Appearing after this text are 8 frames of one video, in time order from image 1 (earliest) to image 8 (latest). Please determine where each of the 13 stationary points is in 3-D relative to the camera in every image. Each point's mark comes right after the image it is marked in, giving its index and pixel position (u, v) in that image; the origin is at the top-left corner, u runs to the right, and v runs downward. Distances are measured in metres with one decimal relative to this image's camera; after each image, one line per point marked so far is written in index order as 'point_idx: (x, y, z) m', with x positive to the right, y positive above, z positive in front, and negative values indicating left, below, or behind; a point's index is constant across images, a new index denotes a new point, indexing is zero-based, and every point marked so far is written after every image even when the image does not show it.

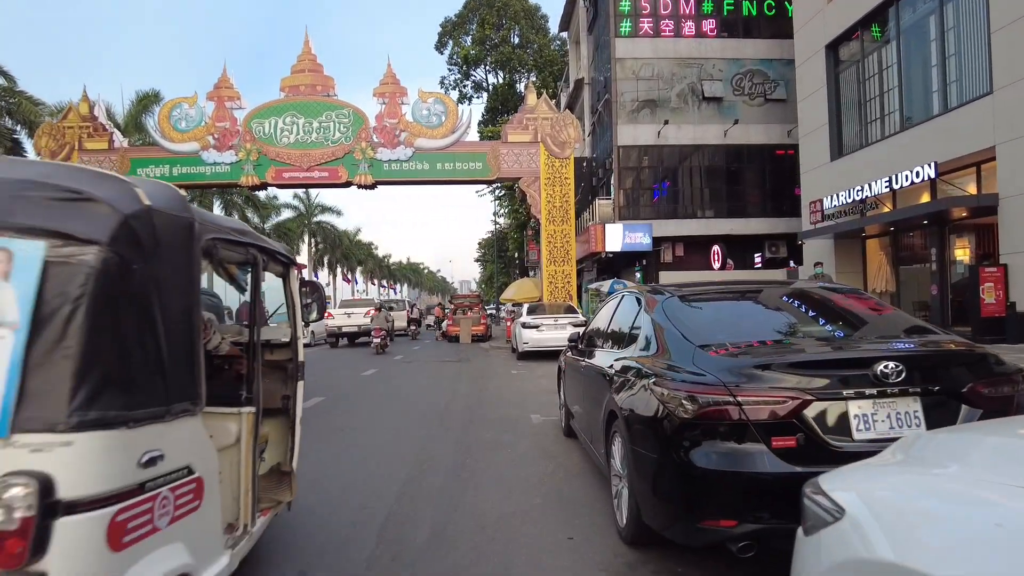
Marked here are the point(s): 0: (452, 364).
0: (-1.6, -2.0, +17.5) m
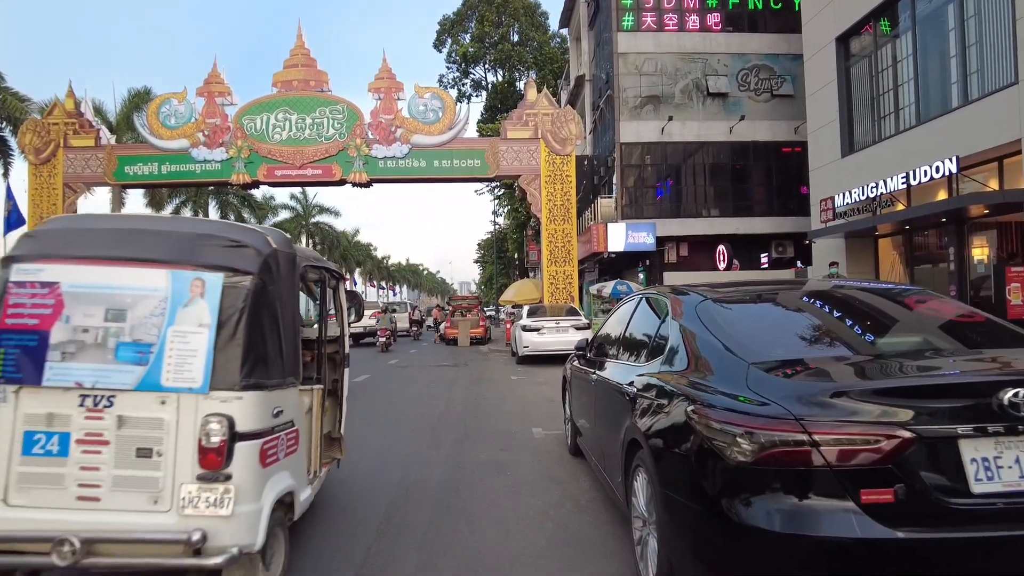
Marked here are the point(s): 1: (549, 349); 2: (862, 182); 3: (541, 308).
0: (-1.6, -2.1, +16.7) m
1: (+0.9, -1.5, +15.7) m
2: (+10.3, +3.1, +19.3) m
3: (+0.7, -0.5, +17.2) m
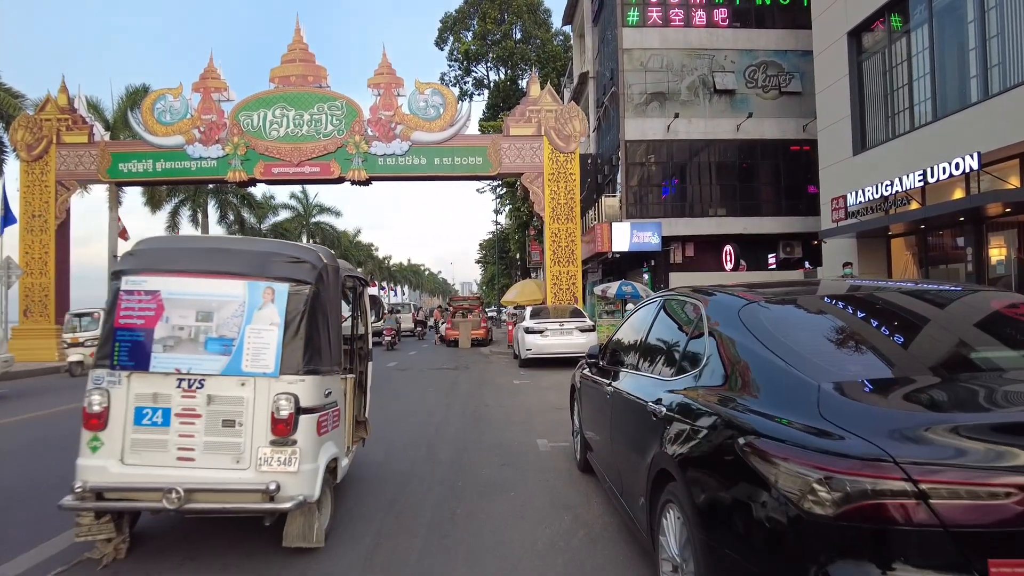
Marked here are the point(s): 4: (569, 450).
0: (-1.5, -2.1, +16.2) m
1: (+1.0, -1.5, +15.2) m
2: (+10.4, +3.1, +18.7) m
3: (+0.8, -0.5, +16.6) m
4: (+0.6, -1.7, +6.9) m
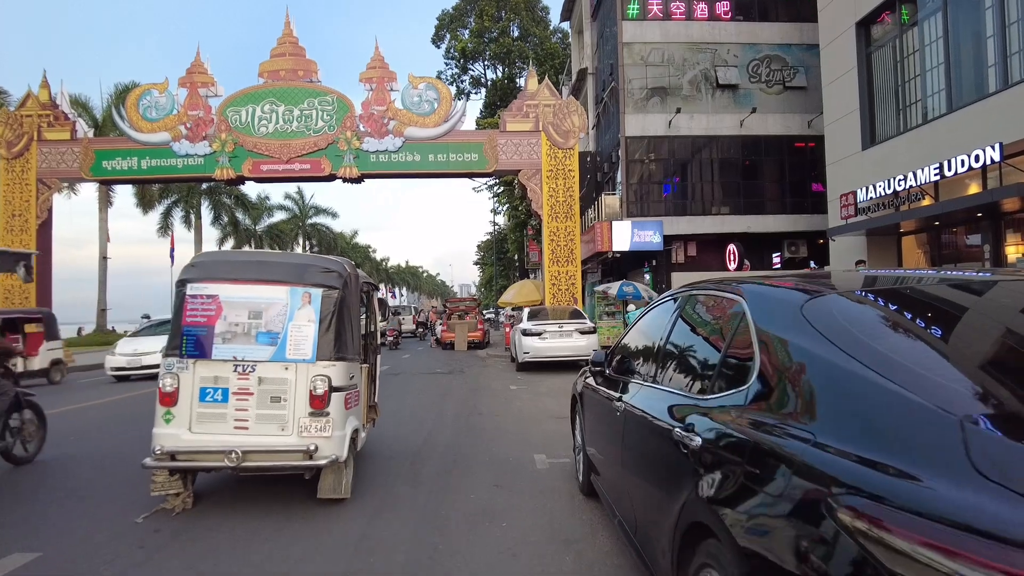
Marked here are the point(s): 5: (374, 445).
0: (-1.6, -2.1, +15.5) m
1: (+0.9, -1.5, +14.5) m
2: (+10.3, +3.1, +18.0) m
3: (+0.7, -0.6, +15.9) m
4: (+0.6, -1.7, +6.2) m
5: (-1.7, -1.9, +7.8) m
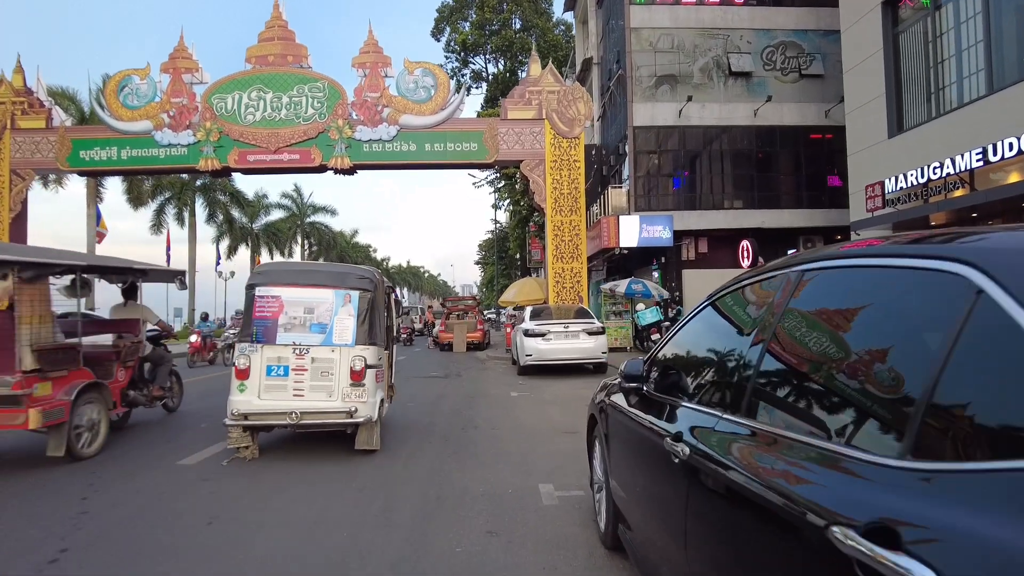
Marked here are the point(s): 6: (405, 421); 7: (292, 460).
0: (-1.6, -2.0, +14.3) m
1: (+0.9, -1.4, +13.2) m
2: (+10.4, +3.2, +16.8) m
3: (+0.8, -0.5, +14.7) m
4: (+0.6, -1.6, +5.0) m
5: (-1.7, -1.8, +6.6) m
6: (-1.5, -1.8, +9.3) m
7: (-2.4, -1.9, +7.2) m
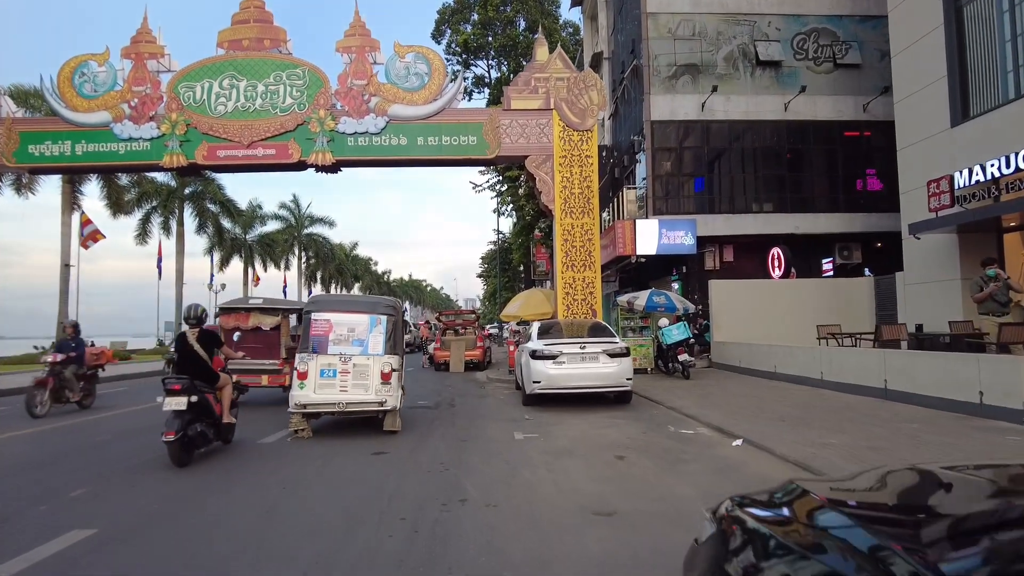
0: (-1.5, -2.2, +11.8) m
1: (+1.0, -1.6, +10.8) m
2: (+10.4, +2.9, +14.3) m
3: (+0.8, -0.7, +12.2) m
4: (+0.6, -1.6, +2.5) m
5: (-1.6, -1.8, +4.1) m
6: (-1.5, -1.9, +6.8) m
7: (-2.4, -1.9, +4.8) m
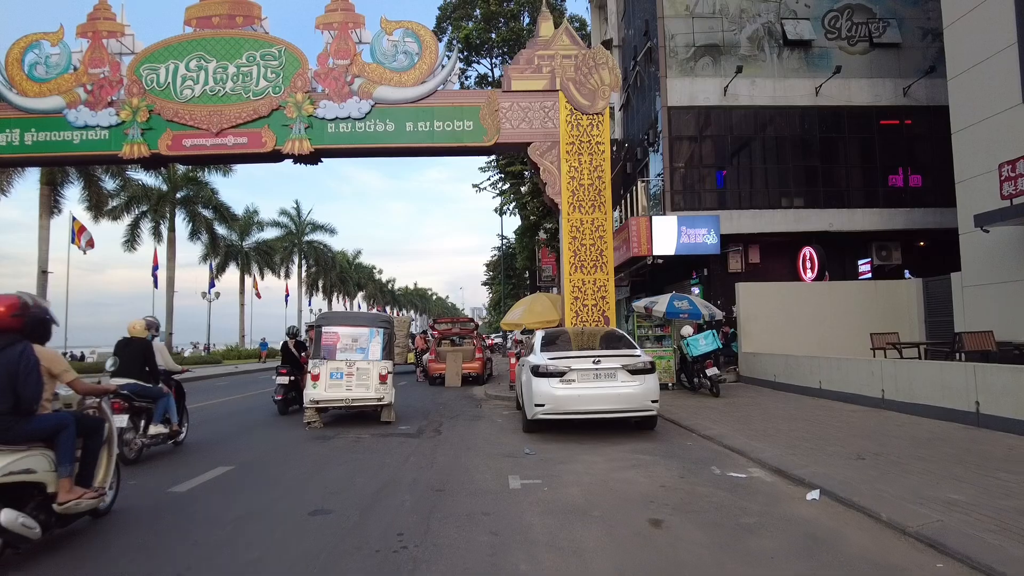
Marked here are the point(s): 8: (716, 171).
0: (-1.5, -2.2, +9.7) m
1: (+0.9, -1.6, +8.7) m
2: (+10.4, +2.9, +12.2) m
3: (+0.8, -0.7, +10.1) m
4: (+0.5, -1.5, +0.4) m
5: (-1.7, -1.7, +2.1) m
6: (-1.6, -1.9, +4.7) m
7: (-2.5, -1.8, +2.7) m
8: (+6.0, +3.5, +18.9) m
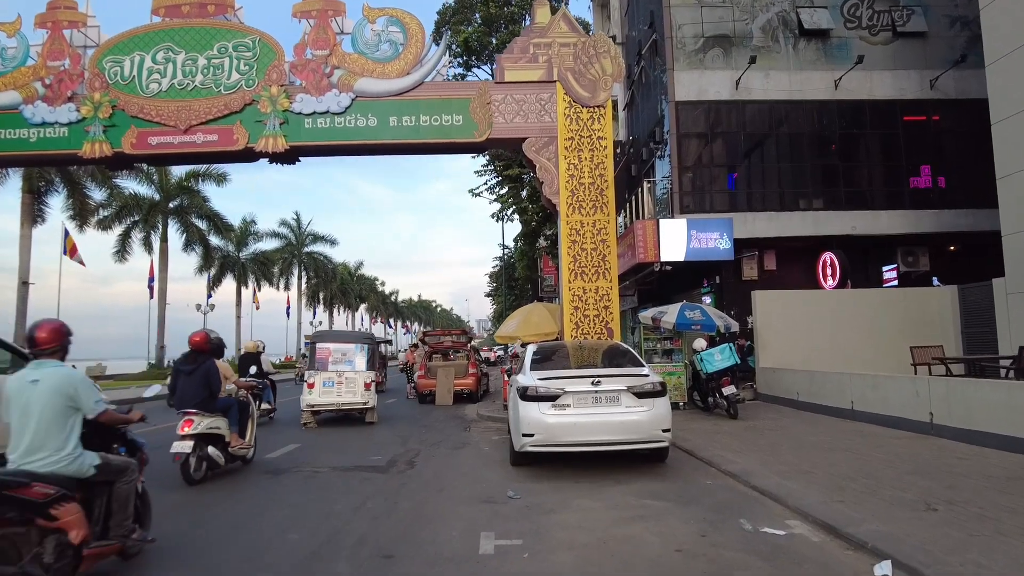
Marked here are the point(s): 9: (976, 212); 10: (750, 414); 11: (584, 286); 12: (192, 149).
0: (-1.7, -2.3, +8.3) m
1: (+0.7, -1.7, +7.2) m
2: (+10.3, +2.8, +10.8) m
3: (+0.6, -0.8, +8.7) m
4: (+0.2, -1.5, -1.0) m
5: (-2.0, -1.7, +0.6) m
6: (-1.8, -1.9, +3.3) m
7: (-2.7, -1.8, +1.3) m
8: (+5.9, +3.2, +17.5) m
9: (+12.5, +2.0, +17.6) m
10: (+4.4, -2.3, +11.9) m
11: (+1.6, 0.0, +14.5) m
12: (-7.2, +3.2, +14.8) m
